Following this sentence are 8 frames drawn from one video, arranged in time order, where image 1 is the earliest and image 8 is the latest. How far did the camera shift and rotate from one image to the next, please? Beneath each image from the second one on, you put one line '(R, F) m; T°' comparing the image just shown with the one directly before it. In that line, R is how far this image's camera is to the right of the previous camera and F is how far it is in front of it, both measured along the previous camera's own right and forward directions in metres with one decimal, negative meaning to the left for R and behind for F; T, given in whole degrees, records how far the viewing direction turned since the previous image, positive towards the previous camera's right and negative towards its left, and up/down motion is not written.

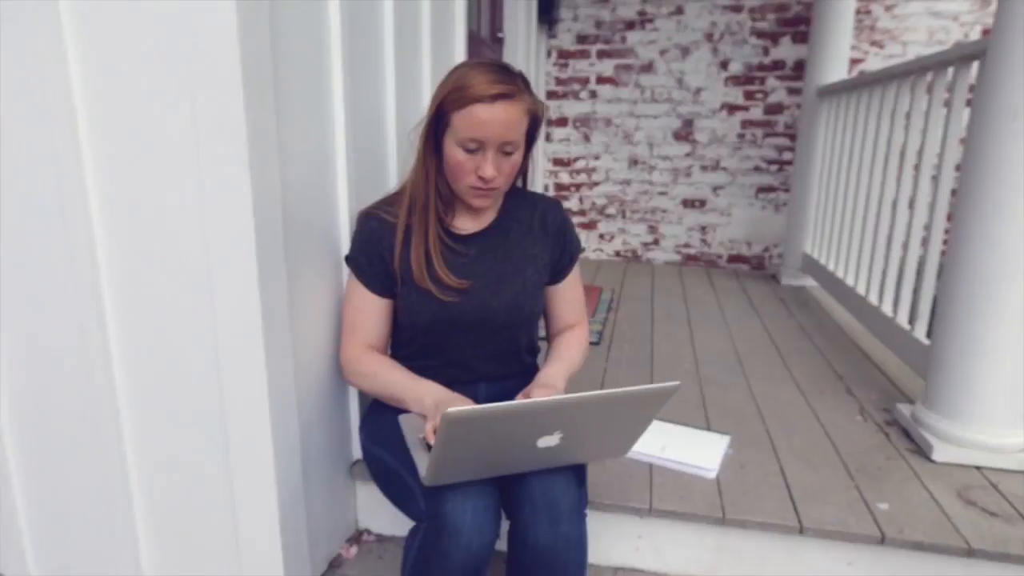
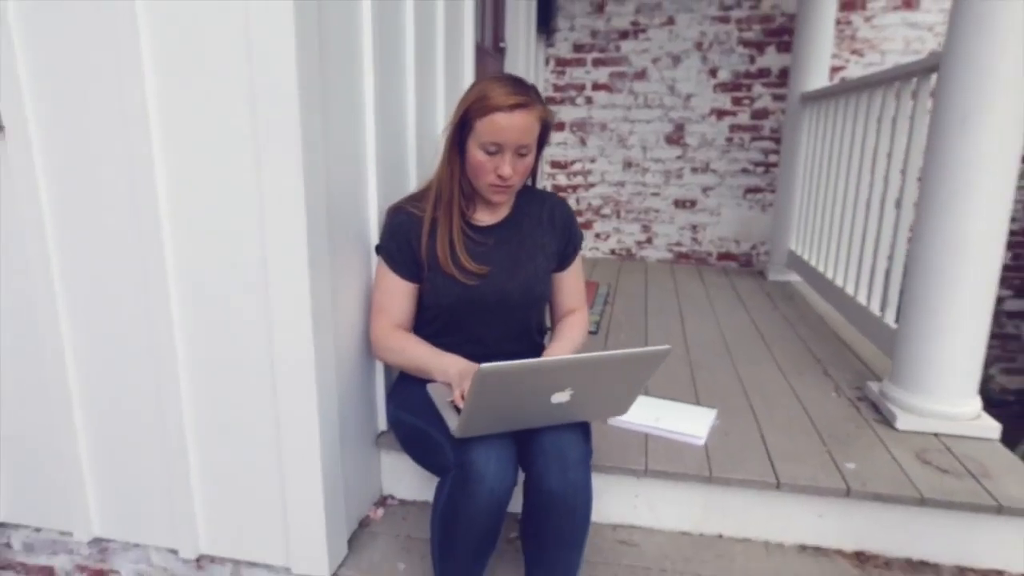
(-0.1, -0.2) m; +1°
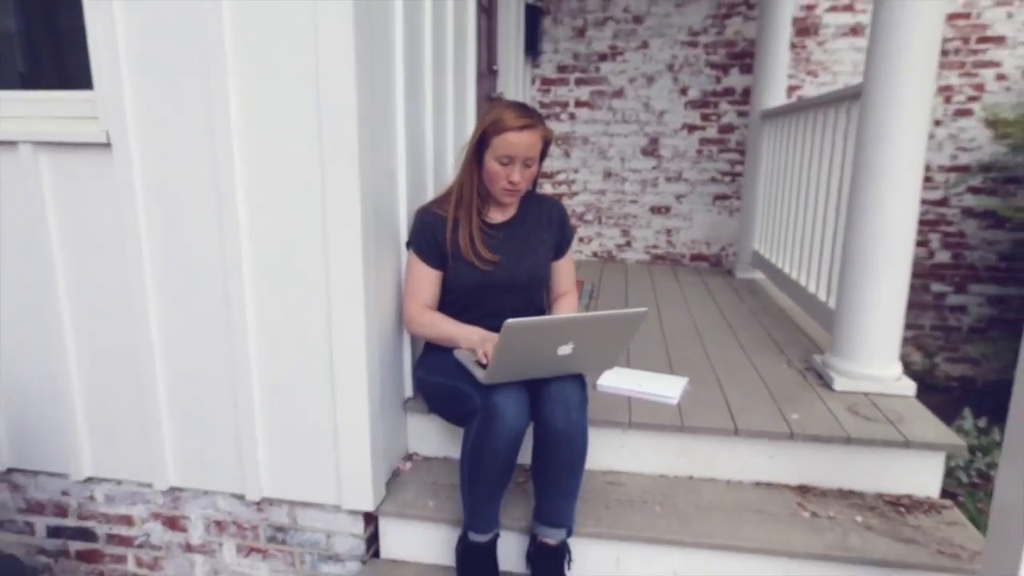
(-0.1, -0.4) m; +2°
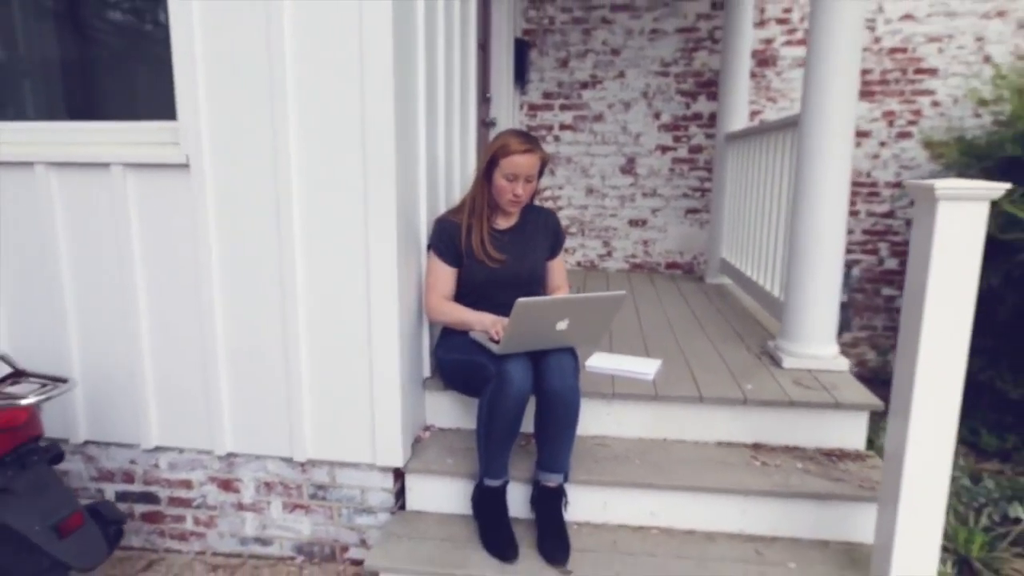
(-0.1, -0.5) m; +2°
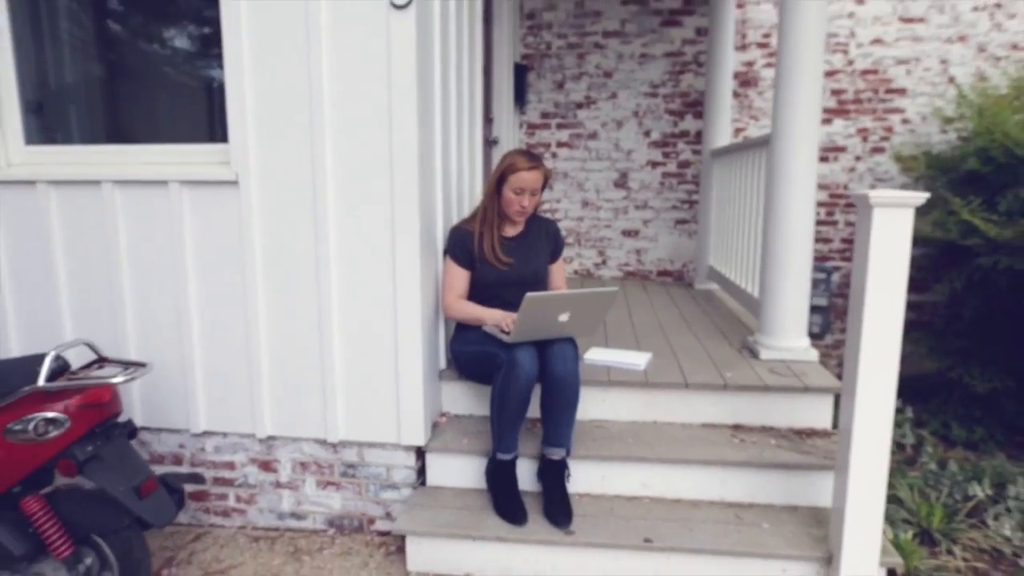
(-0.1, -0.4) m; 0°
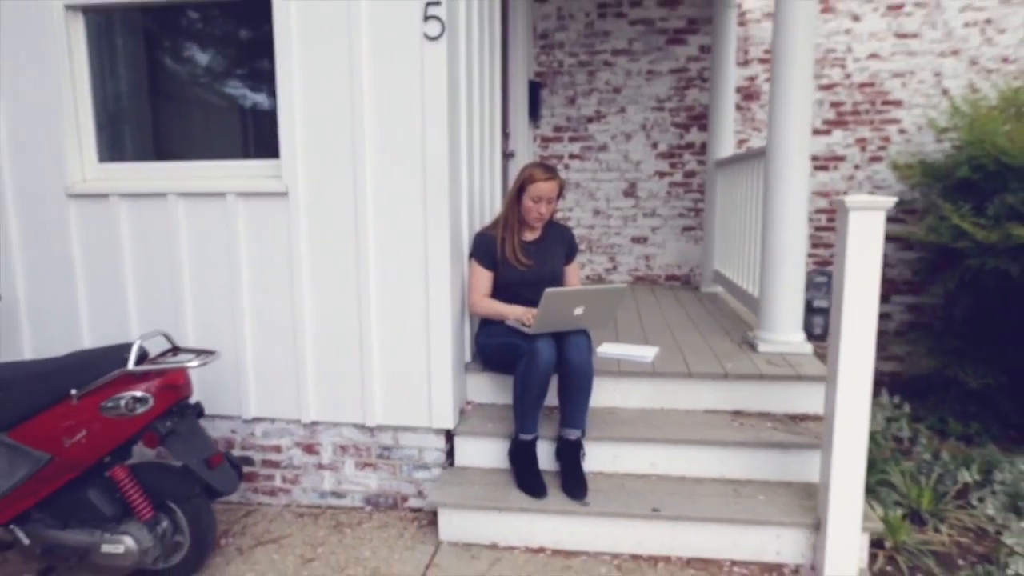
(0.0, -0.3) m; -1°
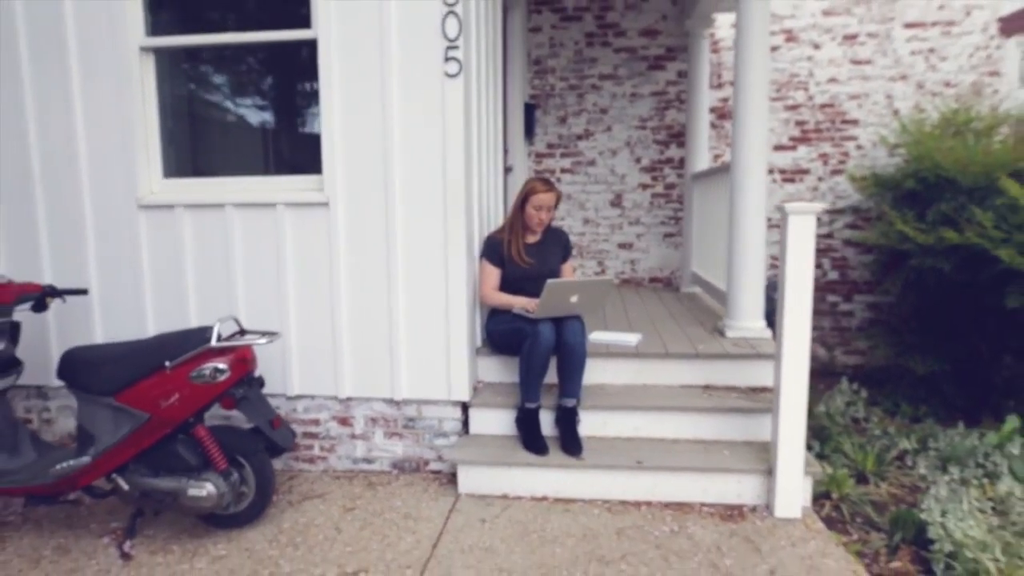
(-0.1, -0.6) m; +1°
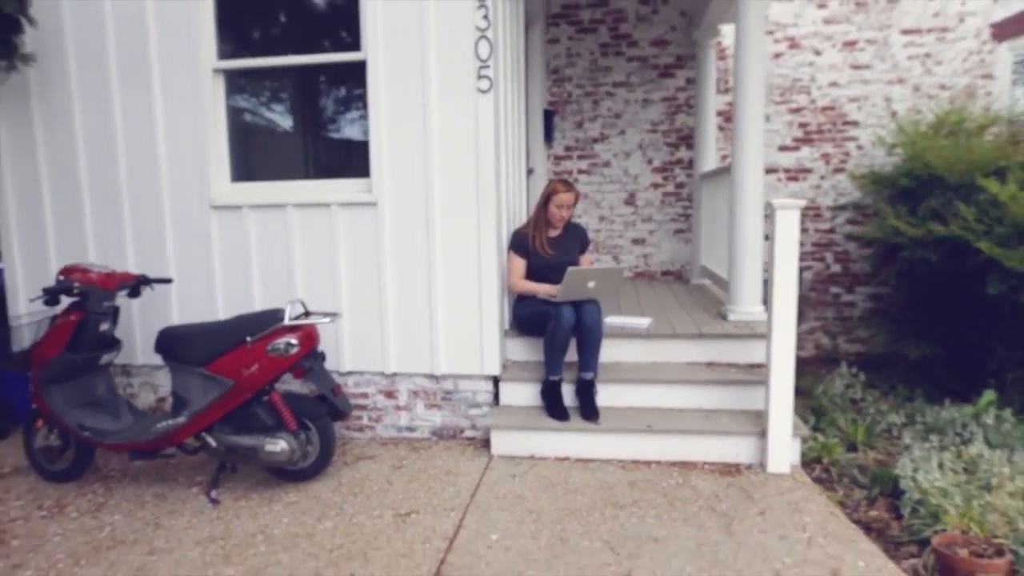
(-0.1, -0.5) m; -1°
